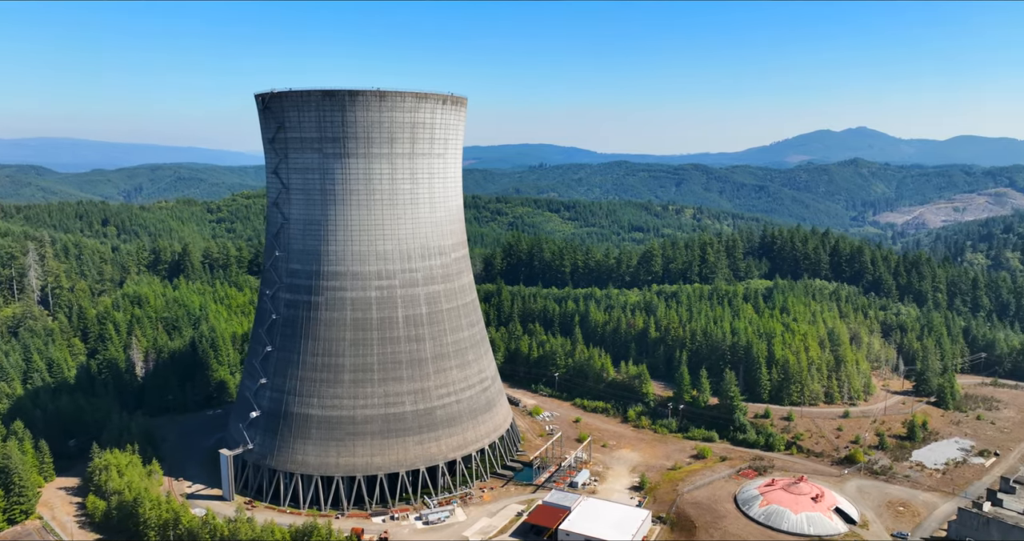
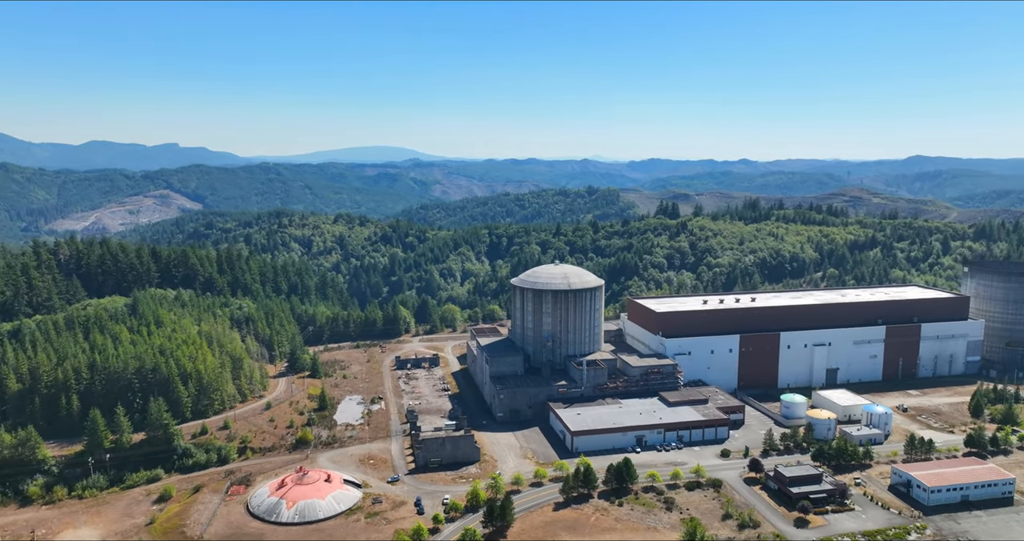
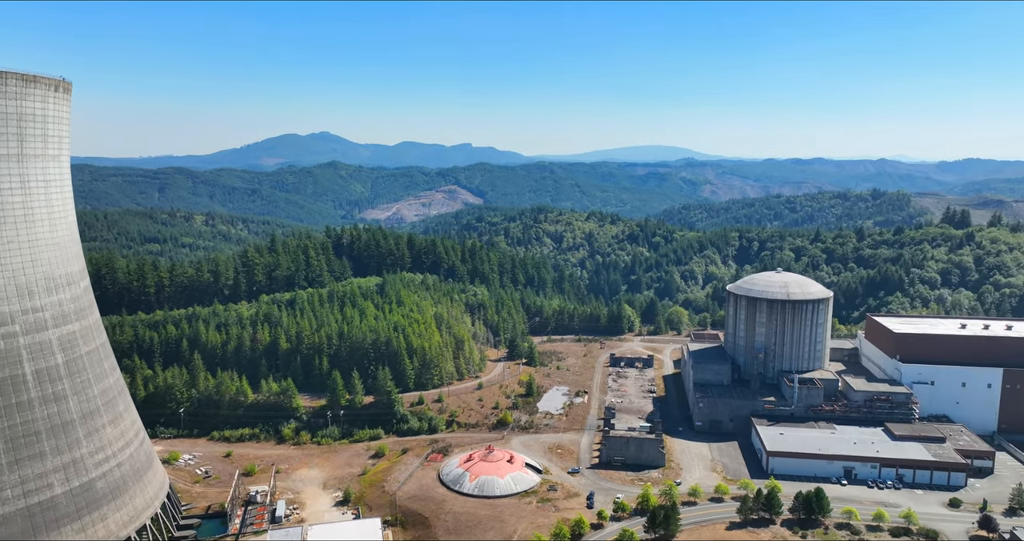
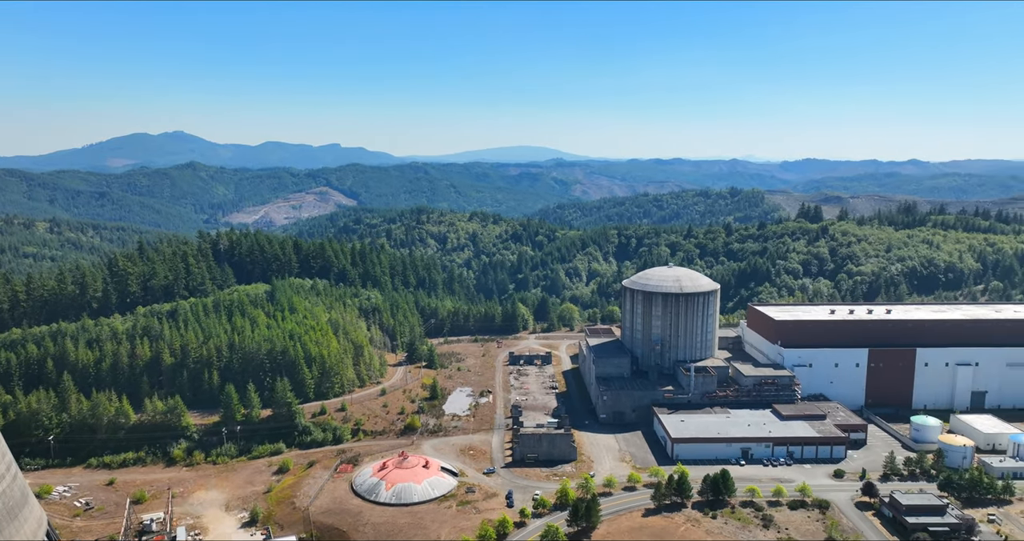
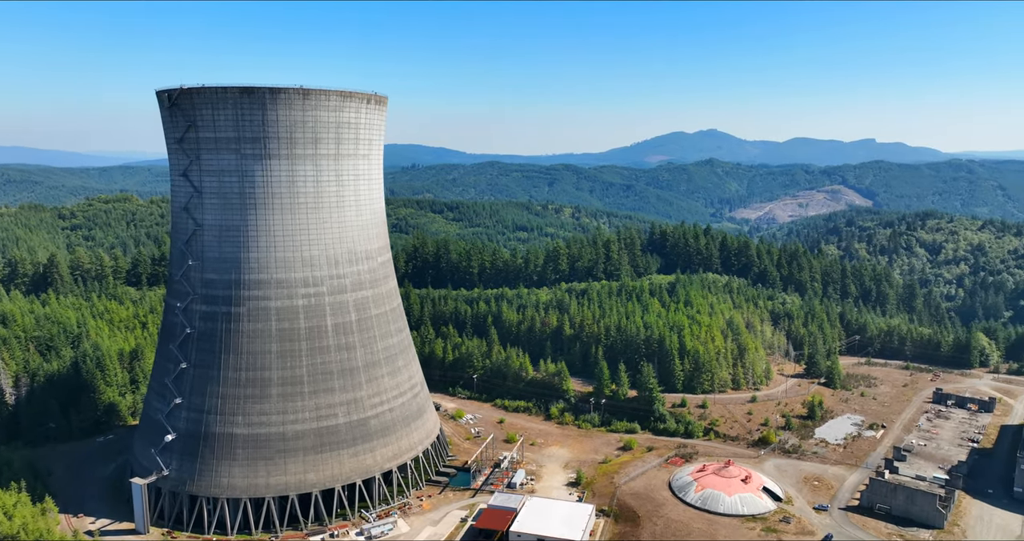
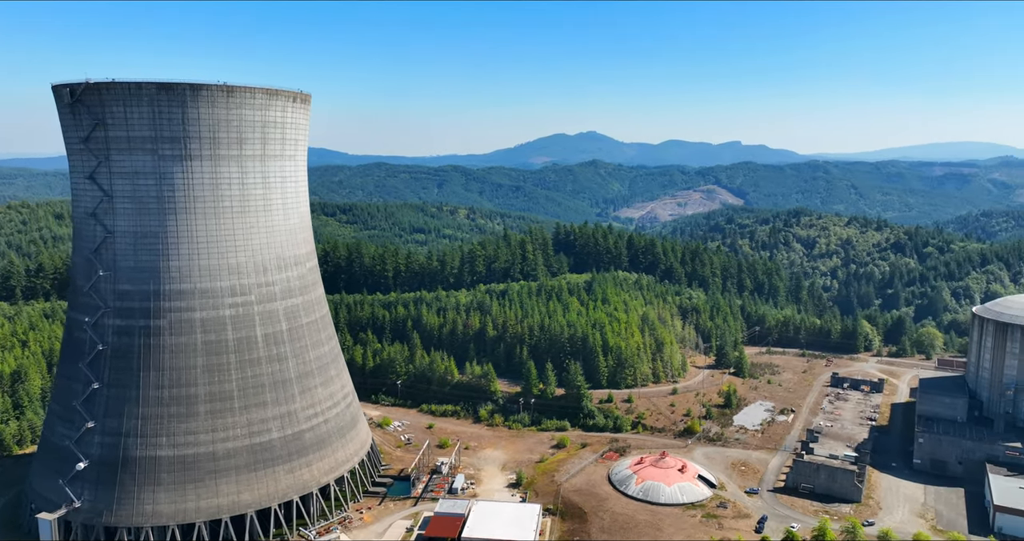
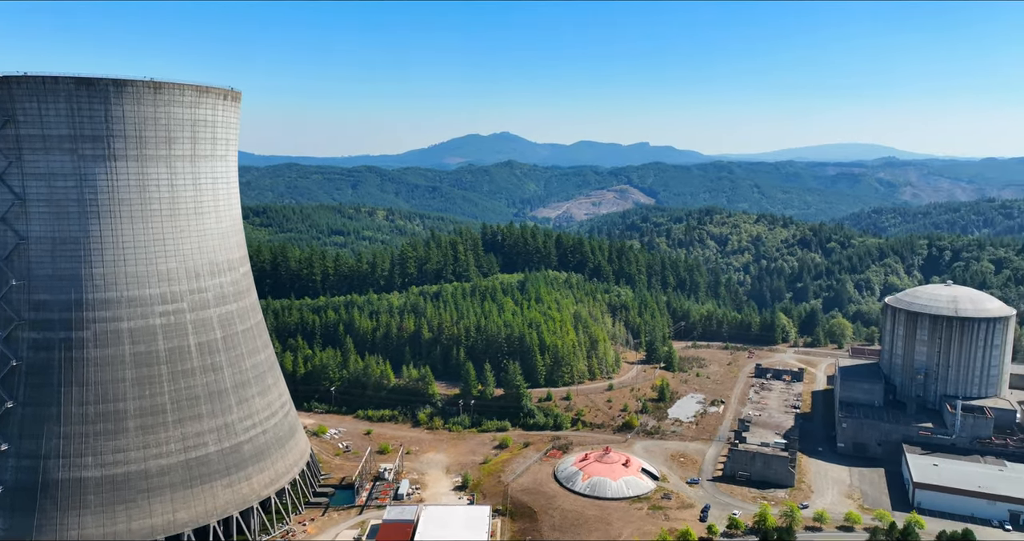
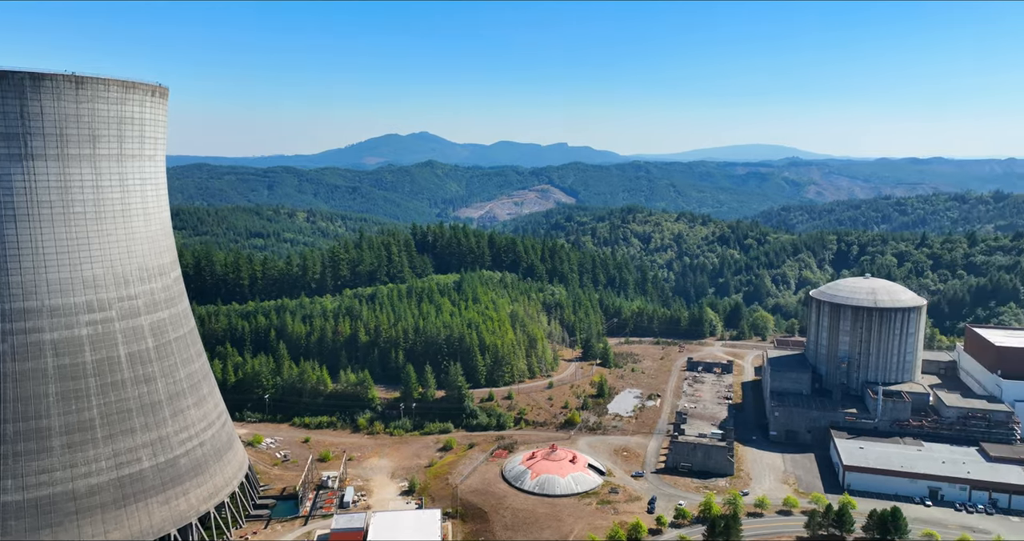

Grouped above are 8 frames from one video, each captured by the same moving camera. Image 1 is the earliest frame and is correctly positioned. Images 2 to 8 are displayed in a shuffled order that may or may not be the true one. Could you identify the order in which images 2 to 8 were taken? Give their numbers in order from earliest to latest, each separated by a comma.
5, 6, 7, 8, 3, 4, 2
